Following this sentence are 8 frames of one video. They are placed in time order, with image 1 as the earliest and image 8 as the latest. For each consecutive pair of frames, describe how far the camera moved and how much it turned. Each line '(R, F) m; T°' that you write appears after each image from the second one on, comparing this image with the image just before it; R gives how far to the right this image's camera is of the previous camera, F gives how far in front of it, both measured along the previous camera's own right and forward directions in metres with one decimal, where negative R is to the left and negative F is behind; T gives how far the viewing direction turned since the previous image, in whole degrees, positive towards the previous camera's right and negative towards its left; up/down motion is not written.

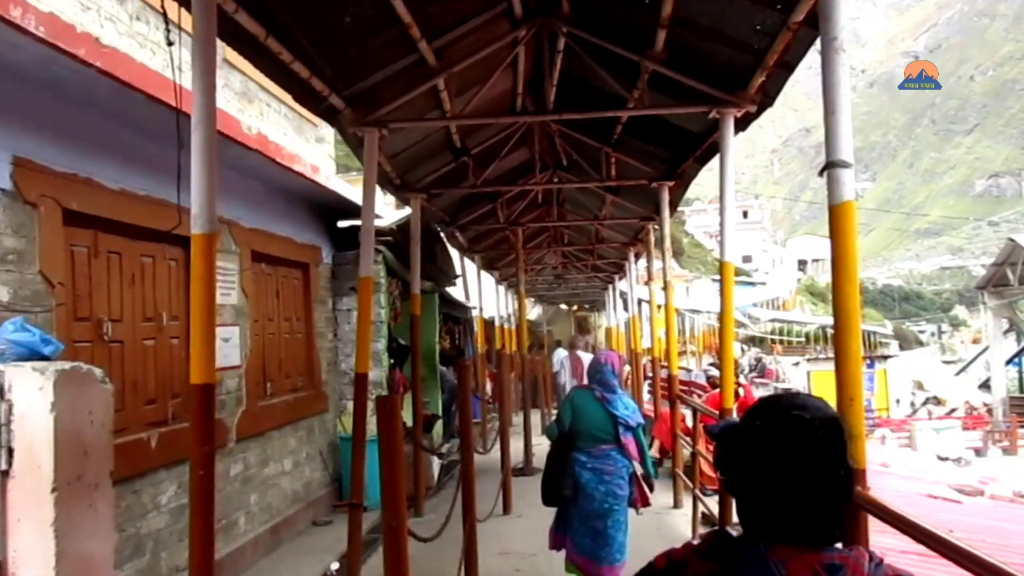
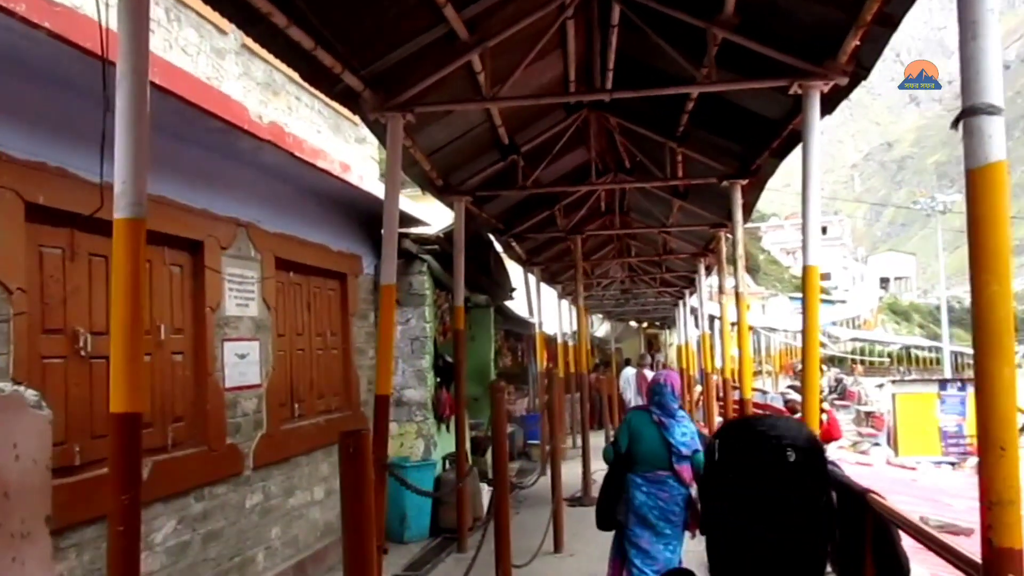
(+0.1, +0.7) m; -3°
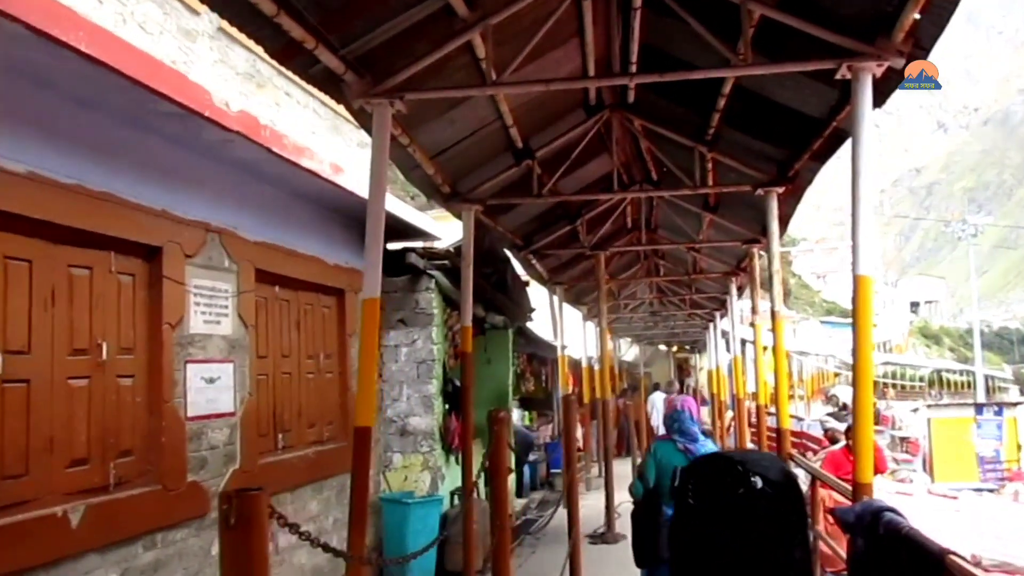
(+0.1, +0.7) m; -1°
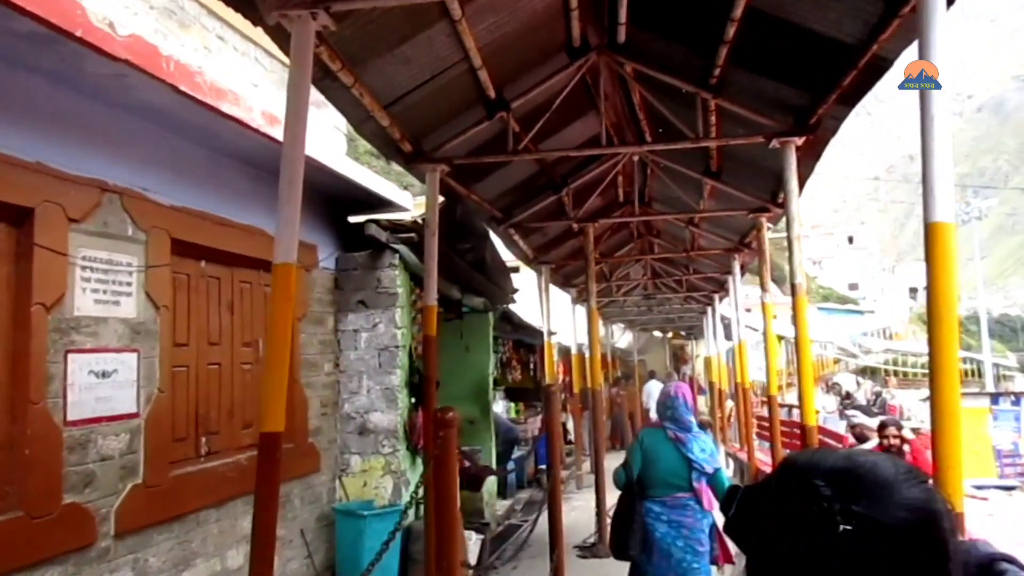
(+0.1, +1.0) m; 0°
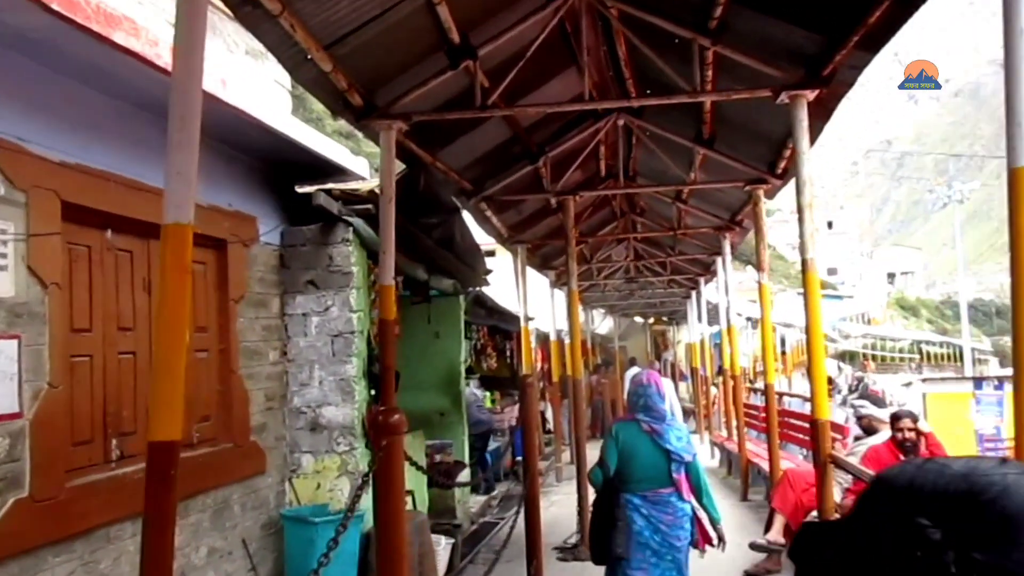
(0.0, +0.7) m; +1°
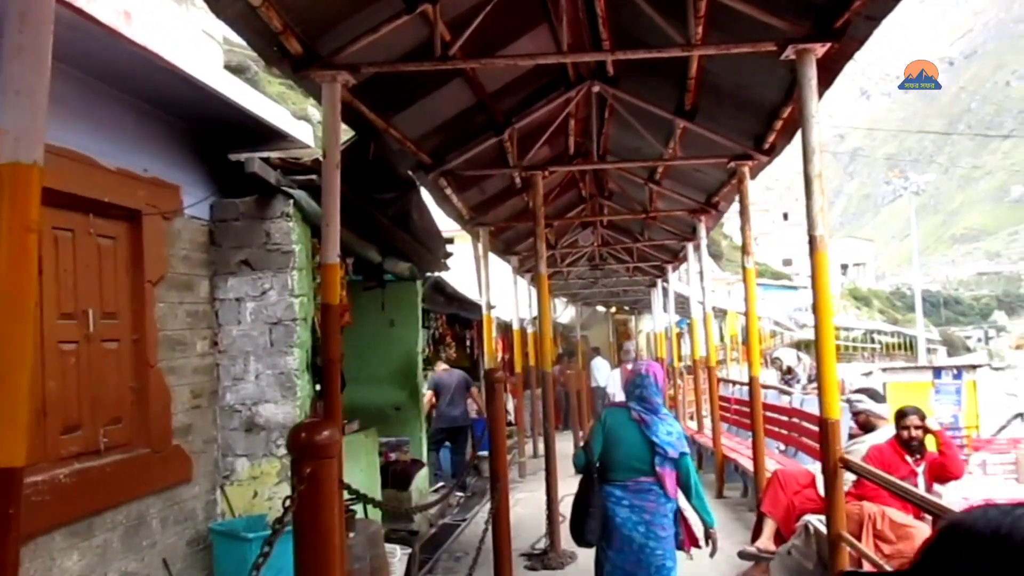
(0.0, +0.7) m; +2°
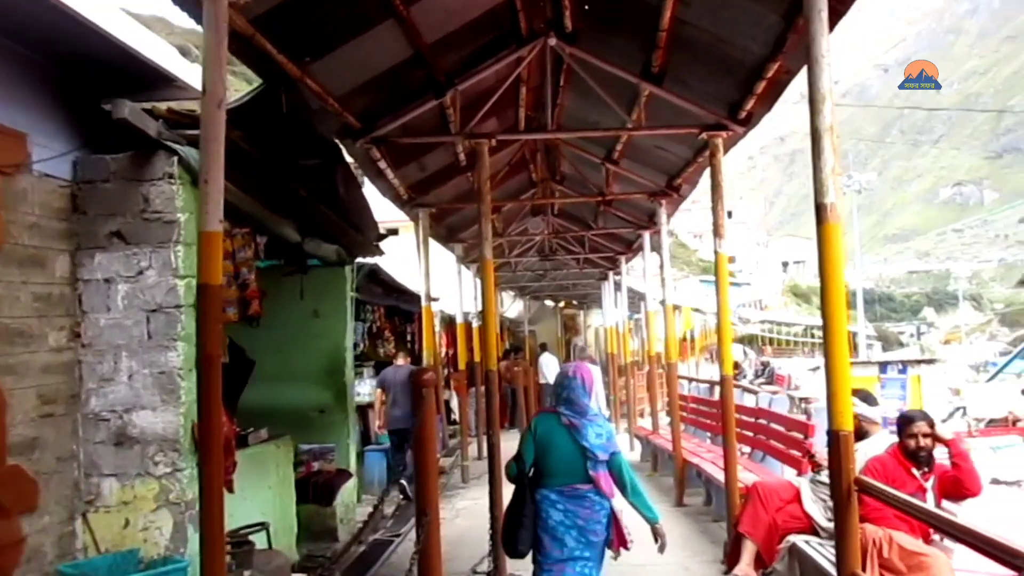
(0.0, +0.9) m; +3°
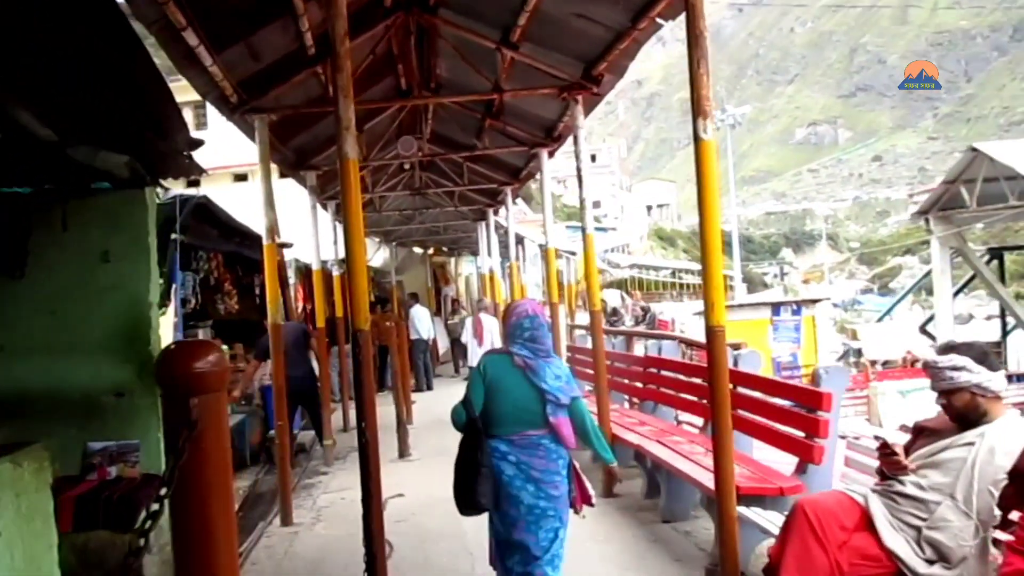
(-0.1, +2.3) m; +7°
